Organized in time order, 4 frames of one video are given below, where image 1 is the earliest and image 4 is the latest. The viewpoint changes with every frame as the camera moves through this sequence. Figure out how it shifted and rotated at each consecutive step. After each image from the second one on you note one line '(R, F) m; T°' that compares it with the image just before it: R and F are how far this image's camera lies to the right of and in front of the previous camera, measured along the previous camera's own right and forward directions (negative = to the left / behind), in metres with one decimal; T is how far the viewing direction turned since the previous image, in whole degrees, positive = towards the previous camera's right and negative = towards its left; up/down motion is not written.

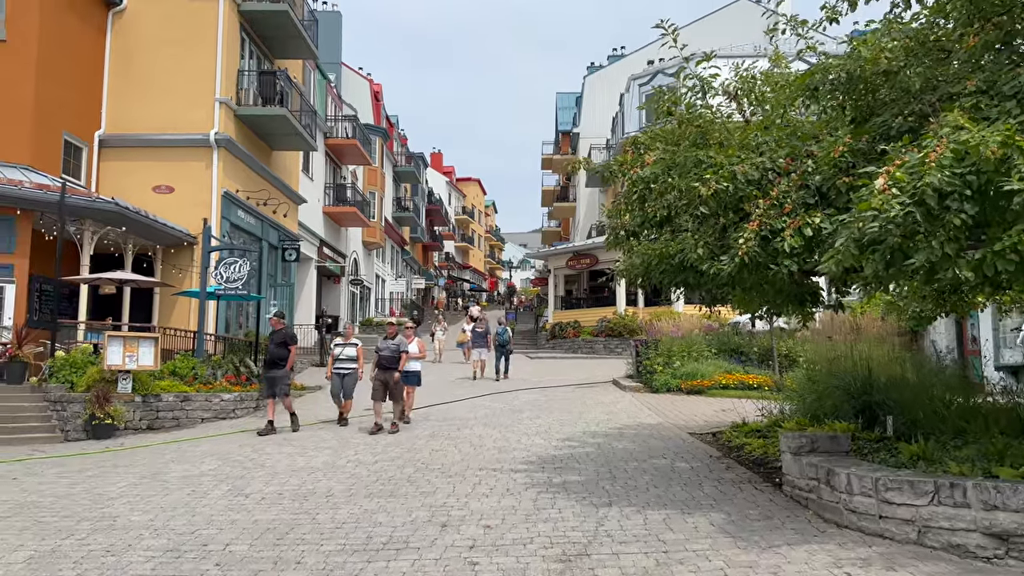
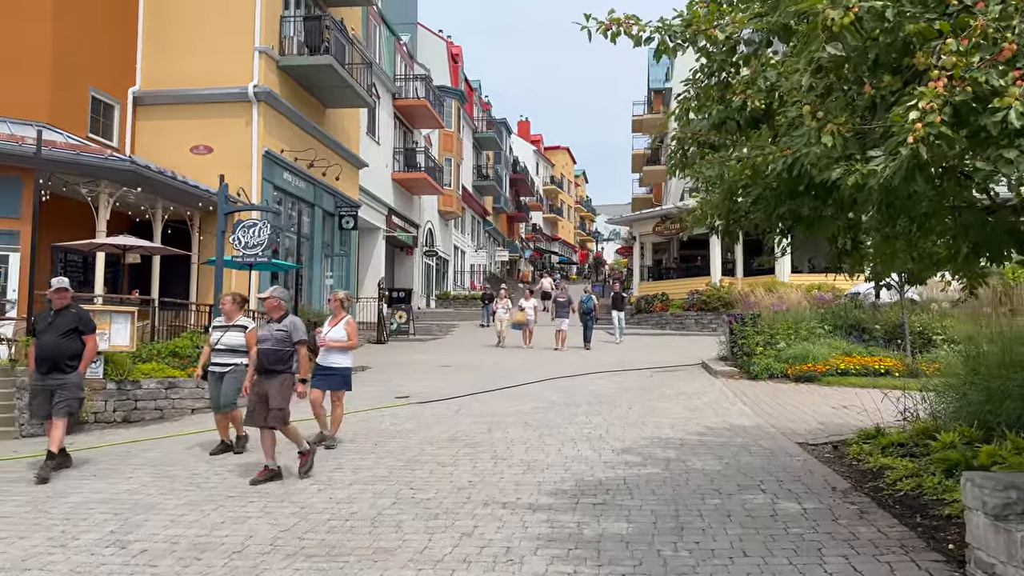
(+0.6, +2.8) m; -7°
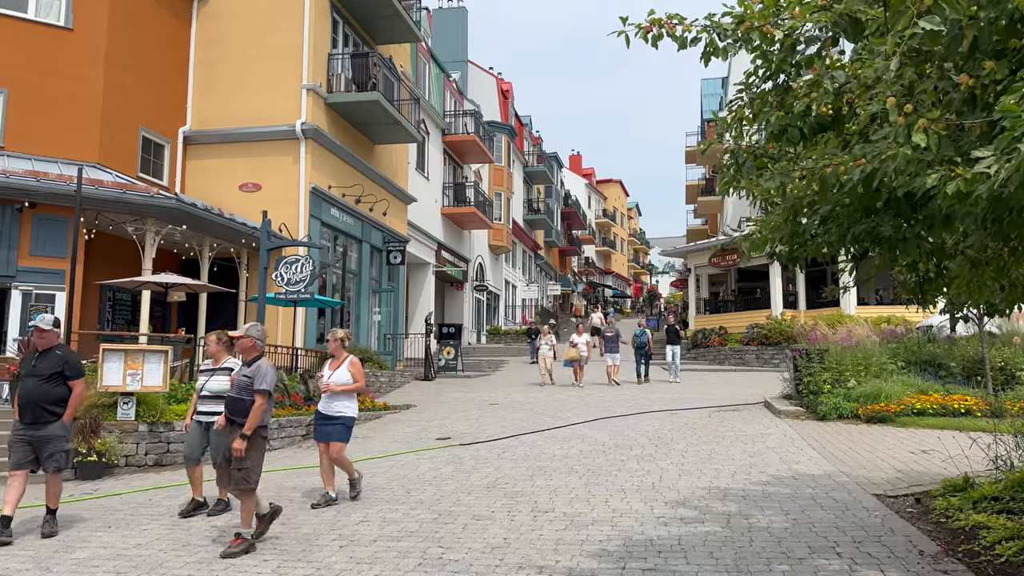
(+0.1, +0.6) m; -4°
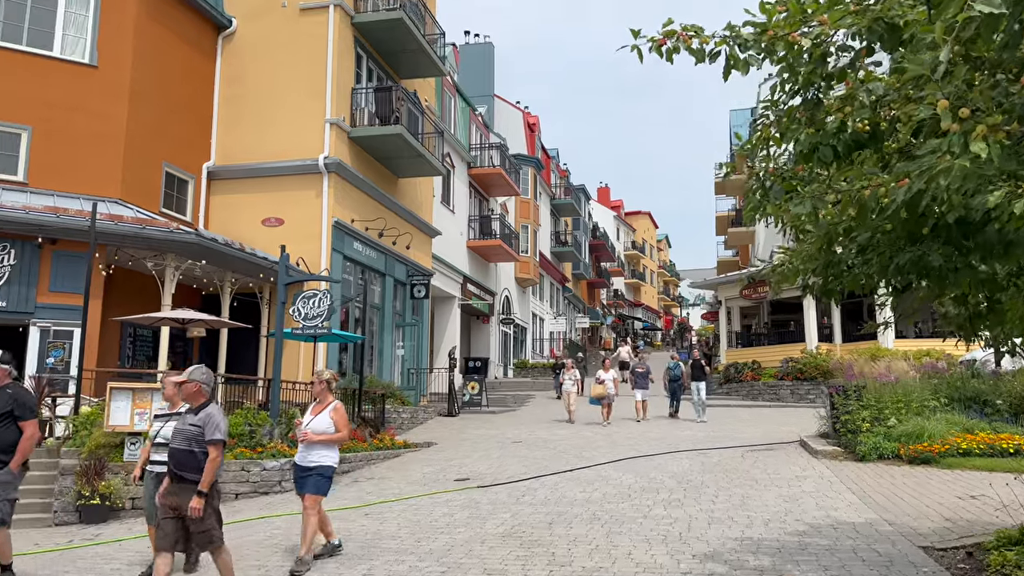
(+0.1, +0.4) m; -2°
